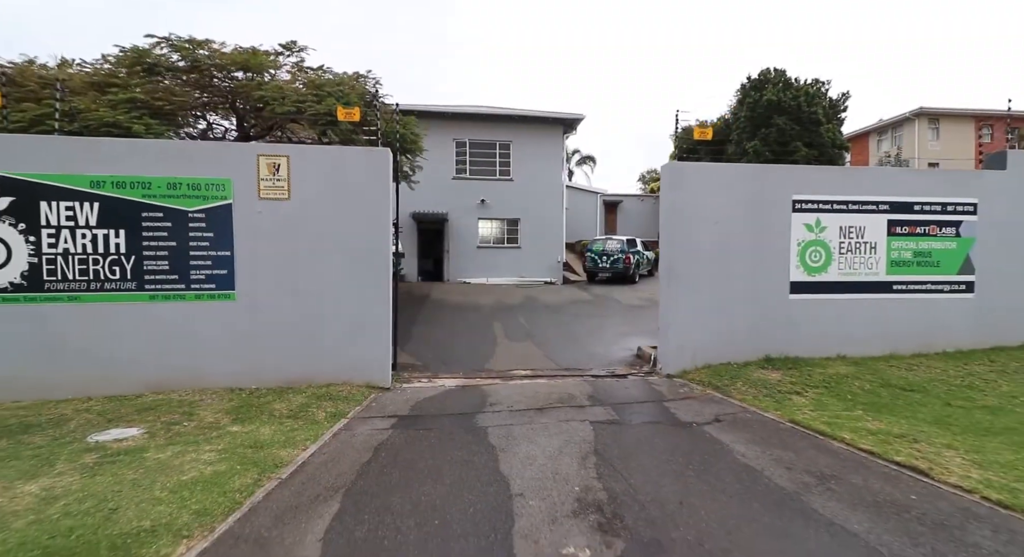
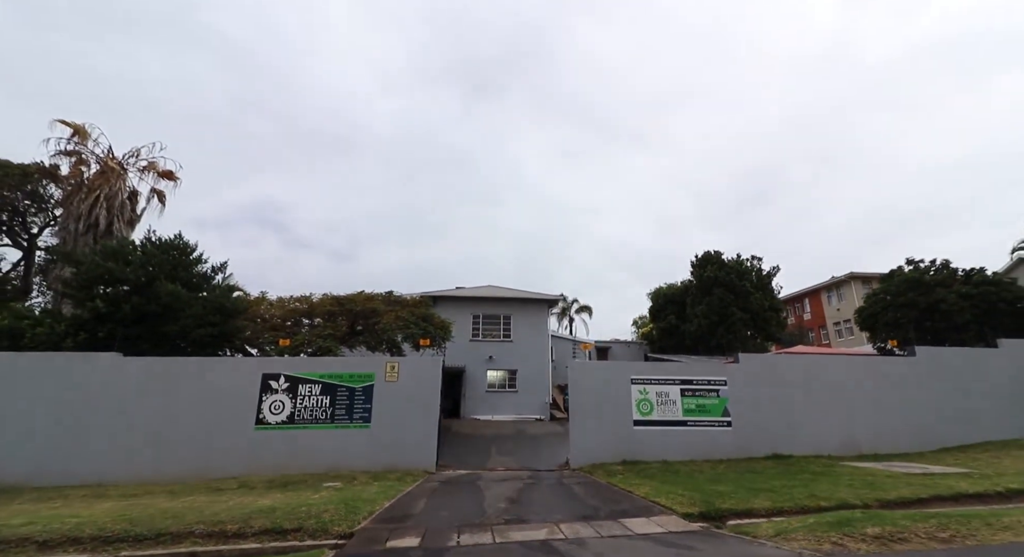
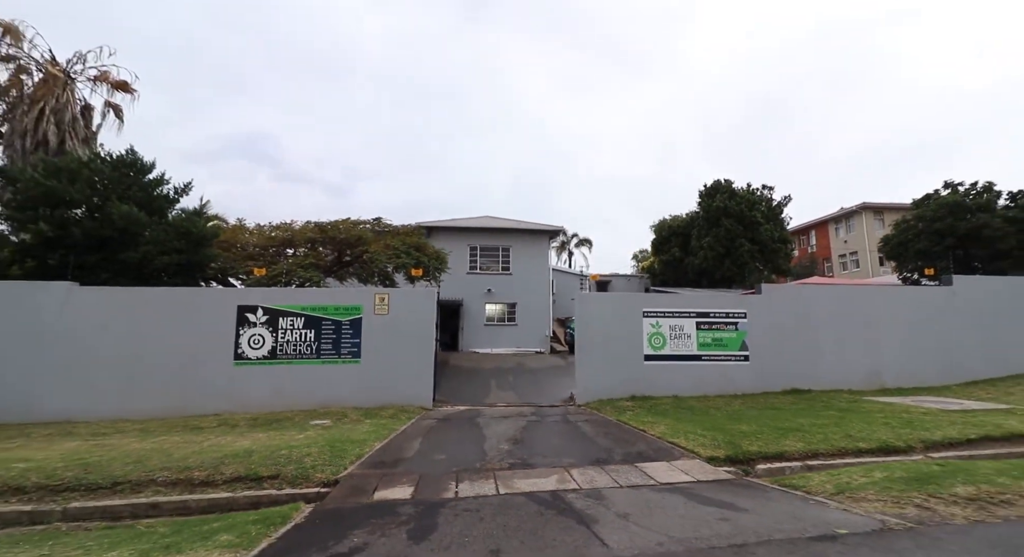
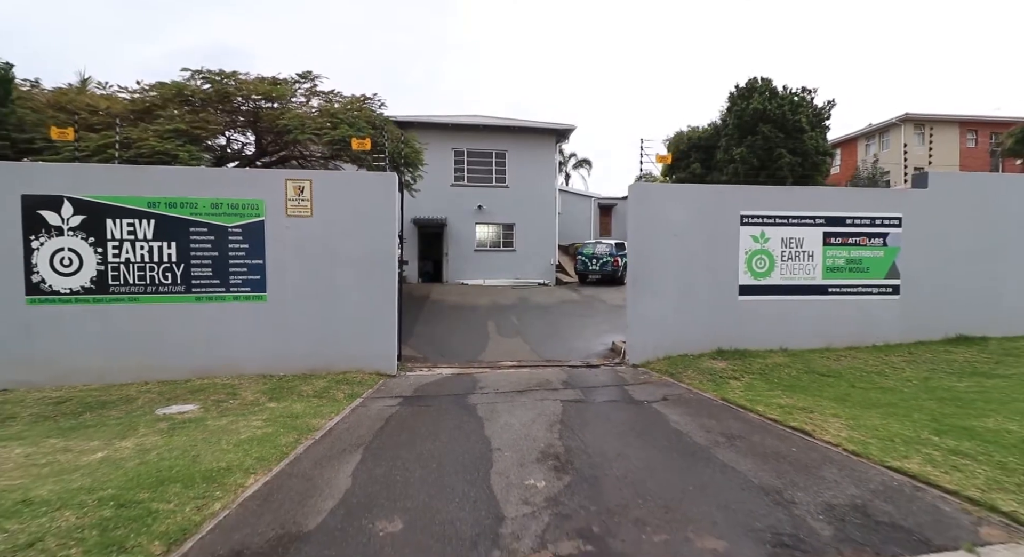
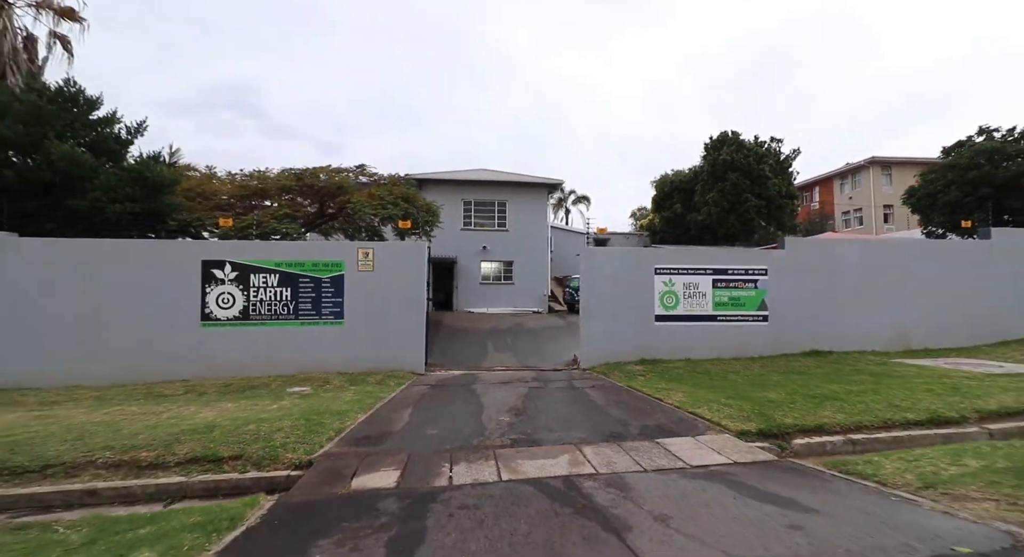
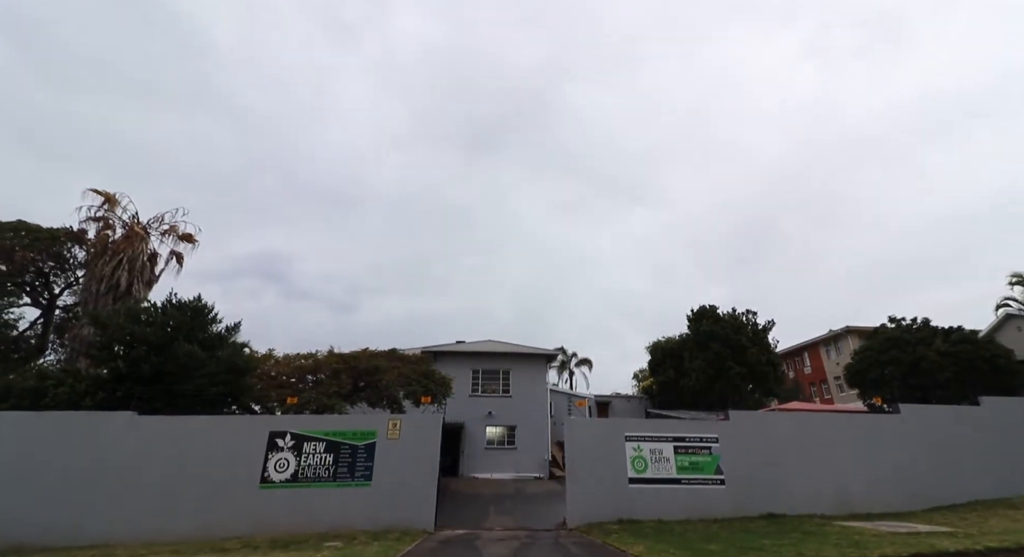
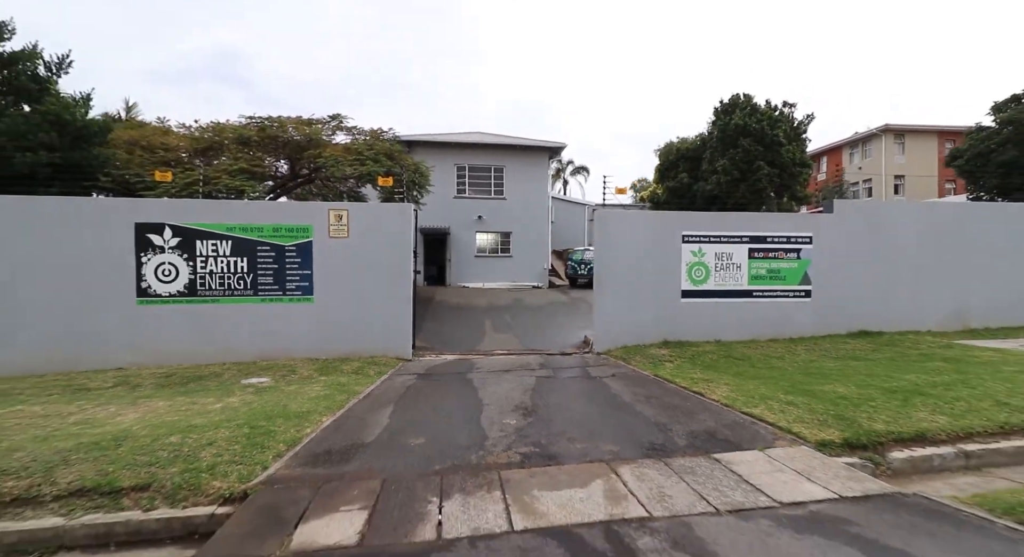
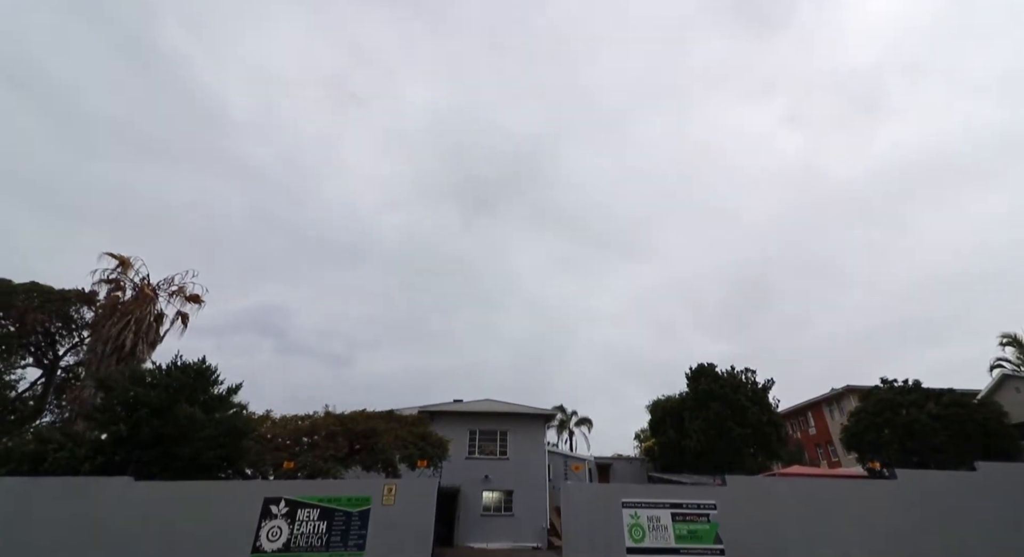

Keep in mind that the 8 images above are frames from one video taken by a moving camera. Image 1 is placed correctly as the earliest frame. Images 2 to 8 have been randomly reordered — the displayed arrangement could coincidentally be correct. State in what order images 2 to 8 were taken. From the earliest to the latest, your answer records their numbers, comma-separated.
4, 7, 5, 3, 2, 6, 8
